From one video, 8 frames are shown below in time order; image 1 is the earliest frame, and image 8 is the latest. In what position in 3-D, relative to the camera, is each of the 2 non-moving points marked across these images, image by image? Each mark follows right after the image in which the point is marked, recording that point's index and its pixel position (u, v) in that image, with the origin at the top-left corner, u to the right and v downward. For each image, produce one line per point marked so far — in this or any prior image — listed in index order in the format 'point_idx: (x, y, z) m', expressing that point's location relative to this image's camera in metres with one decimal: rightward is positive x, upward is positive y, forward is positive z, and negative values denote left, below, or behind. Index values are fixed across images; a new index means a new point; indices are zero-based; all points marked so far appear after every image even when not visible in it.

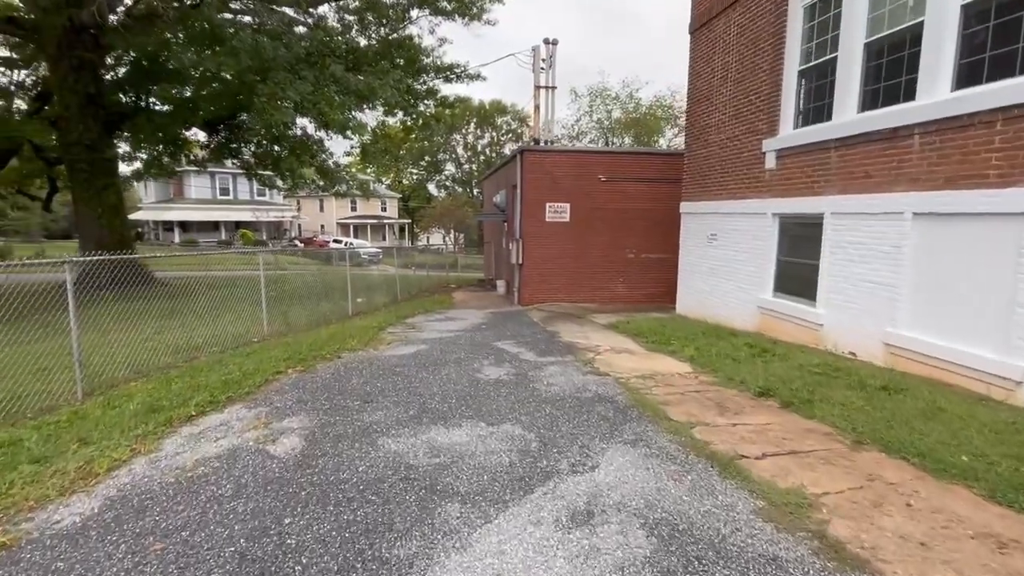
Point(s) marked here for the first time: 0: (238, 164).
0: (-8.6, +3.9, +16.4) m
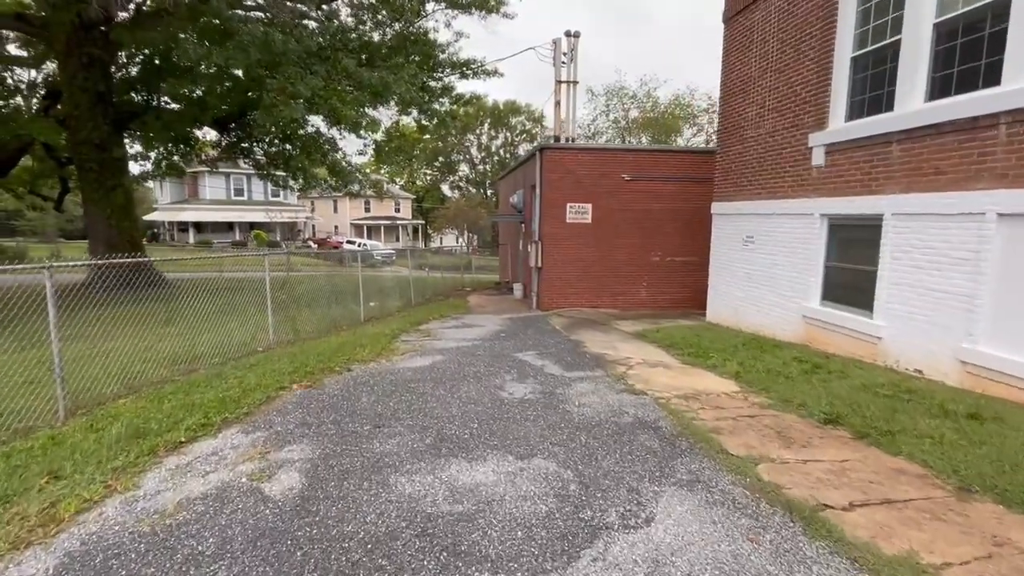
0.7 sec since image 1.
0: (-8.0, +3.8, +16.0) m
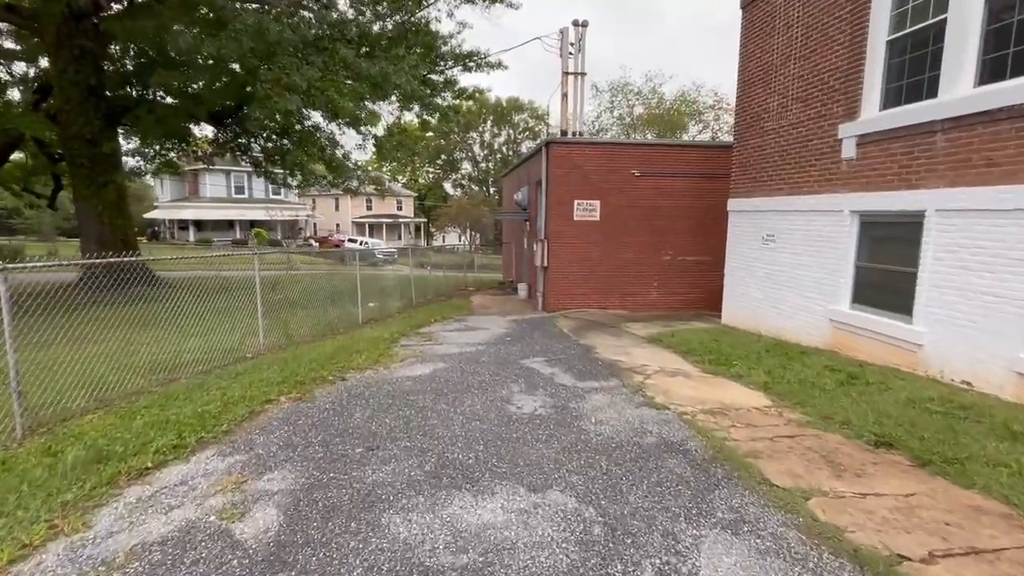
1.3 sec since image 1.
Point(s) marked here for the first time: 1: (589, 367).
0: (-7.9, +3.9, +15.6) m
1: (+0.9, -0.9, +6.1) m
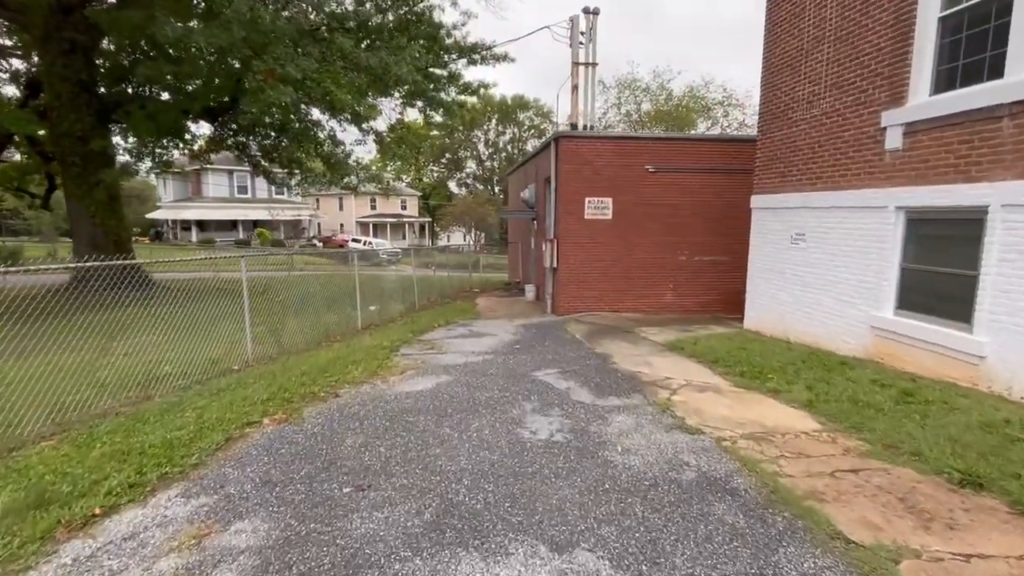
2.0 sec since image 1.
0: (-7.7, +3.8, +15.1) m
1: (+1.0, -1.0, +5.5) m
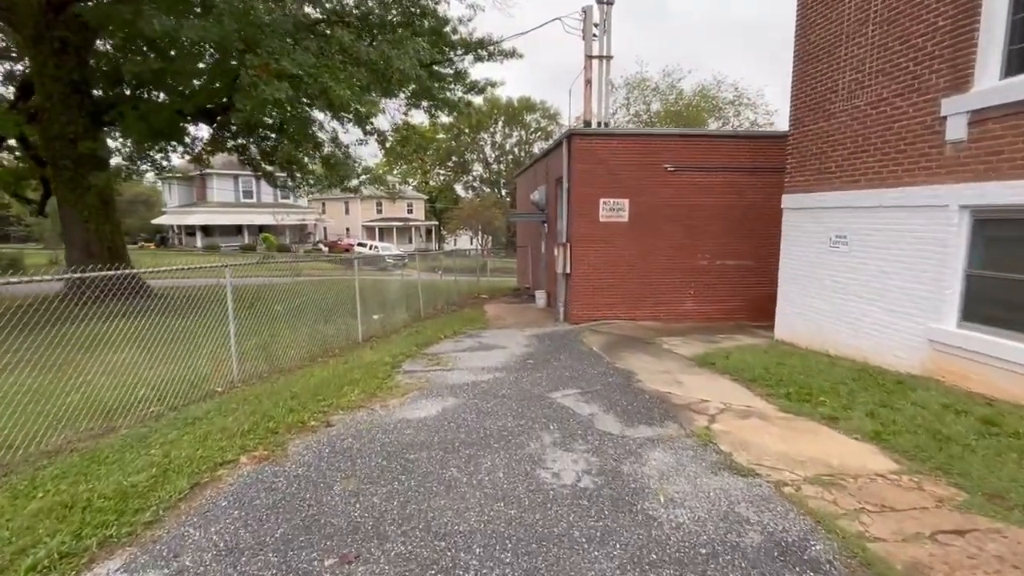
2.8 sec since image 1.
0: (-7.5, +3.6, +14.6) m
1: (+1.2, -1.1, +4.9) m
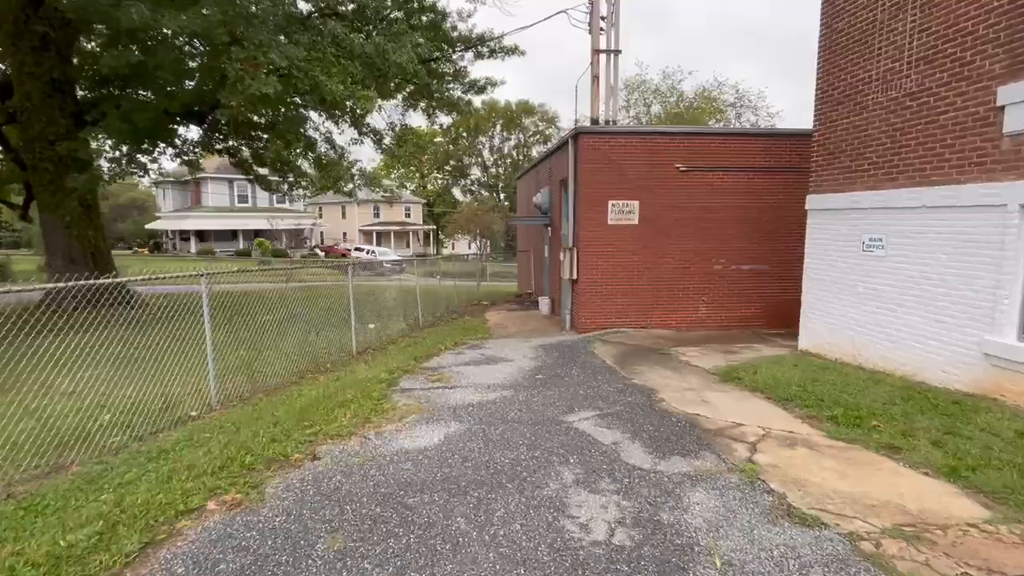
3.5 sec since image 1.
0: (-7.4, +3.4, +14.0) m
1: (+1.2, -1.2, +4.3) m
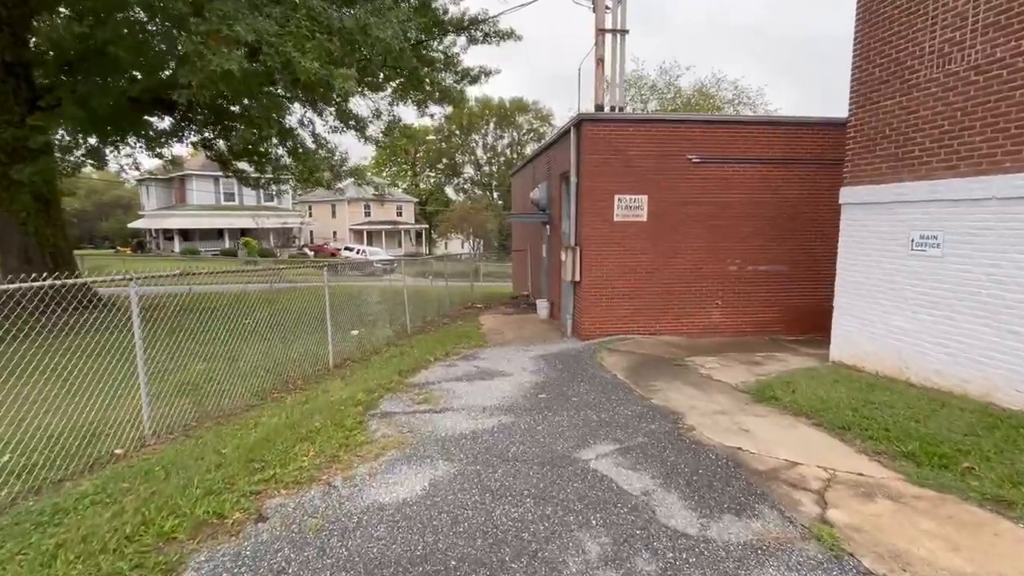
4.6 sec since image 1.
0: (-7.5, +3.3, +13.1) m
1: (+1.3, -1.2, +3.5) m
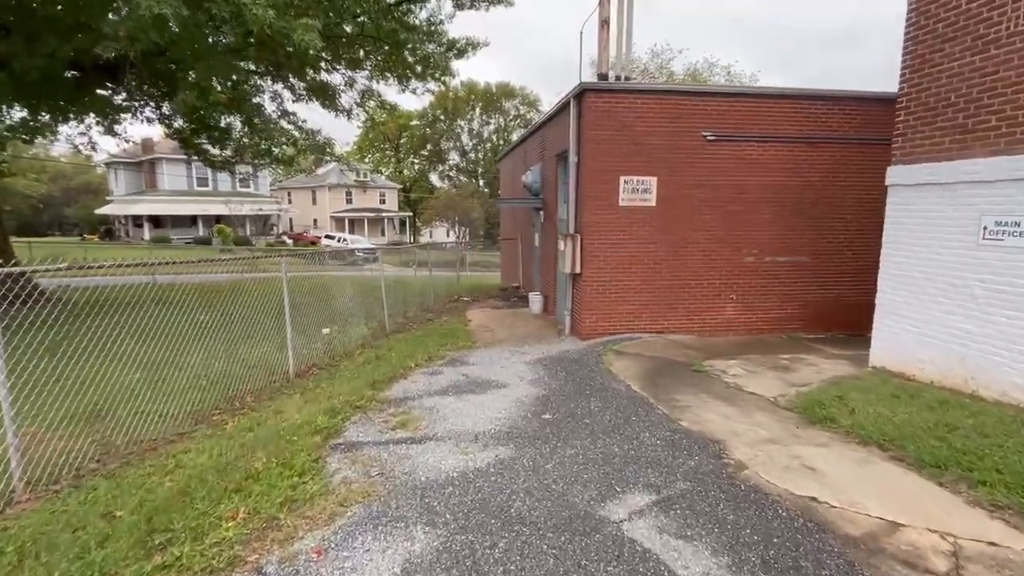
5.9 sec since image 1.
0: (-7.8, +3.5, +11.8) m
1: (+1.3, -1.2, +2.5) m
